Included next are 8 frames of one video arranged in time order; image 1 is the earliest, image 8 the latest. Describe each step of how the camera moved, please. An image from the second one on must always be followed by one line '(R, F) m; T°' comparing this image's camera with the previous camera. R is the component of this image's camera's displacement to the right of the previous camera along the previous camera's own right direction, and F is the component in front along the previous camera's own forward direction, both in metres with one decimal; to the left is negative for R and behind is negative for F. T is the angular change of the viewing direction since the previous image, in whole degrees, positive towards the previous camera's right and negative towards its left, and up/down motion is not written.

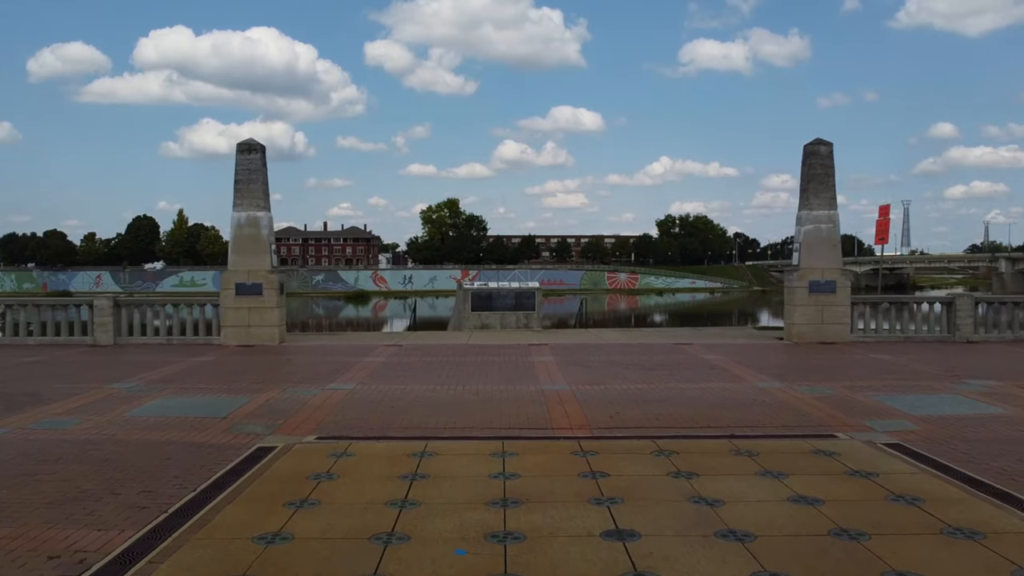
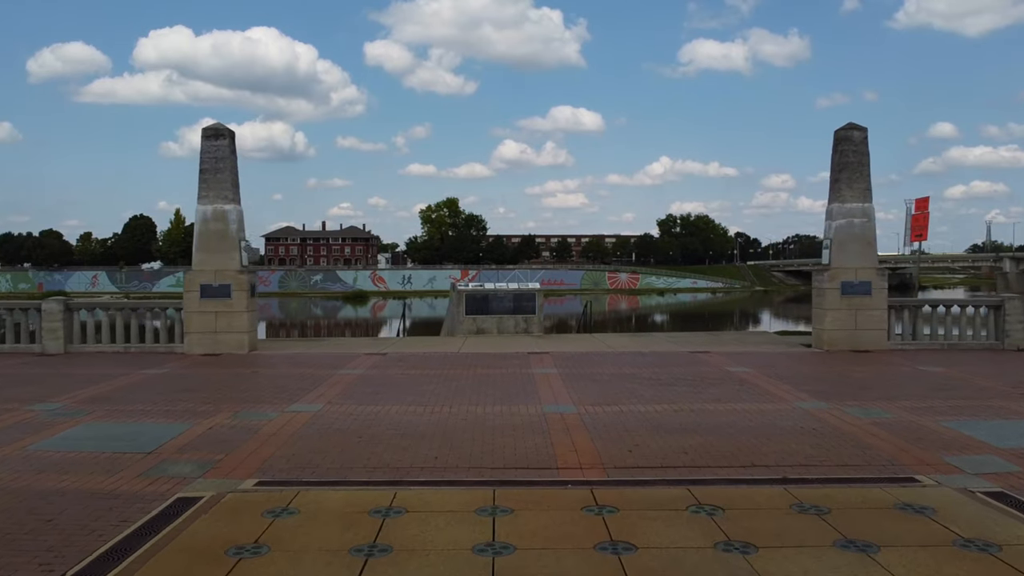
(+0.1, +1.8) m; 0°
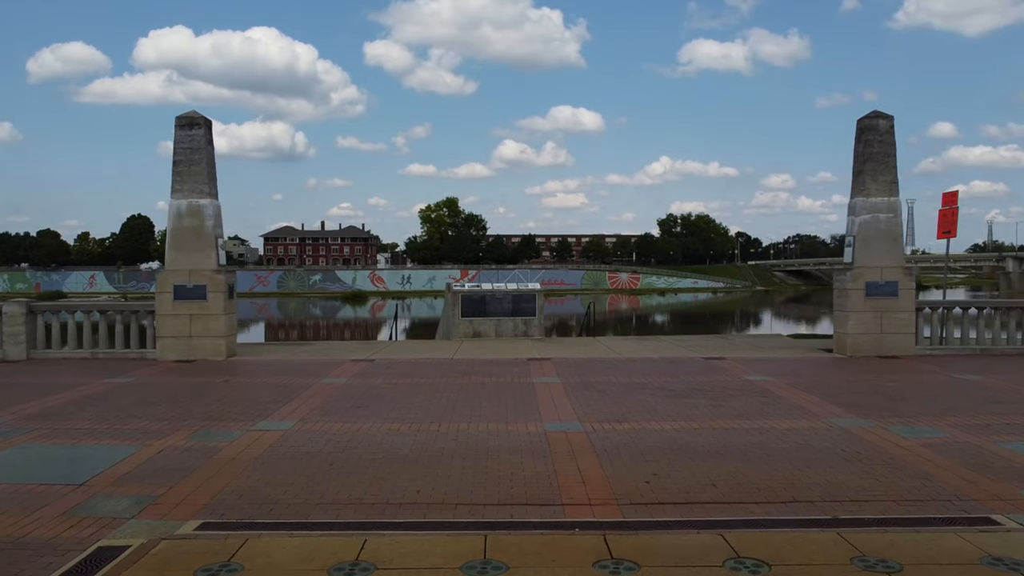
(0.0, +1.1) m; 0°
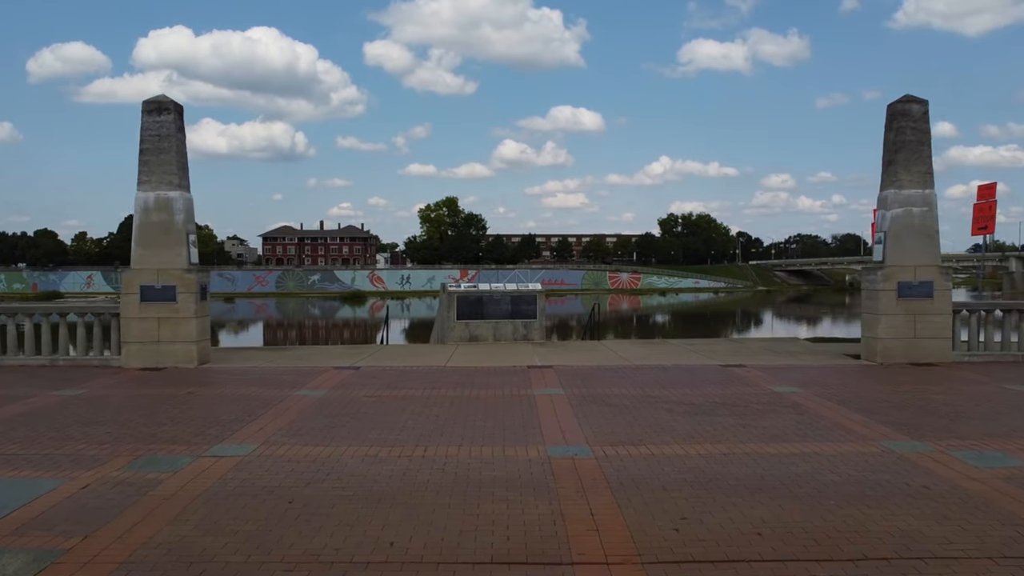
(0.0, +1.2) m; 0°
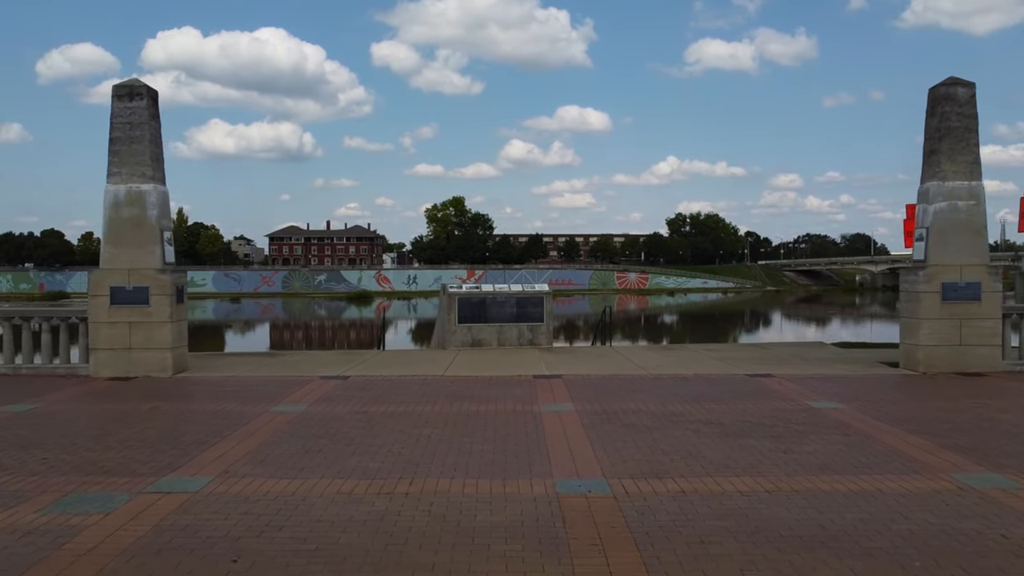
(0.0, +1.2) m; -1°
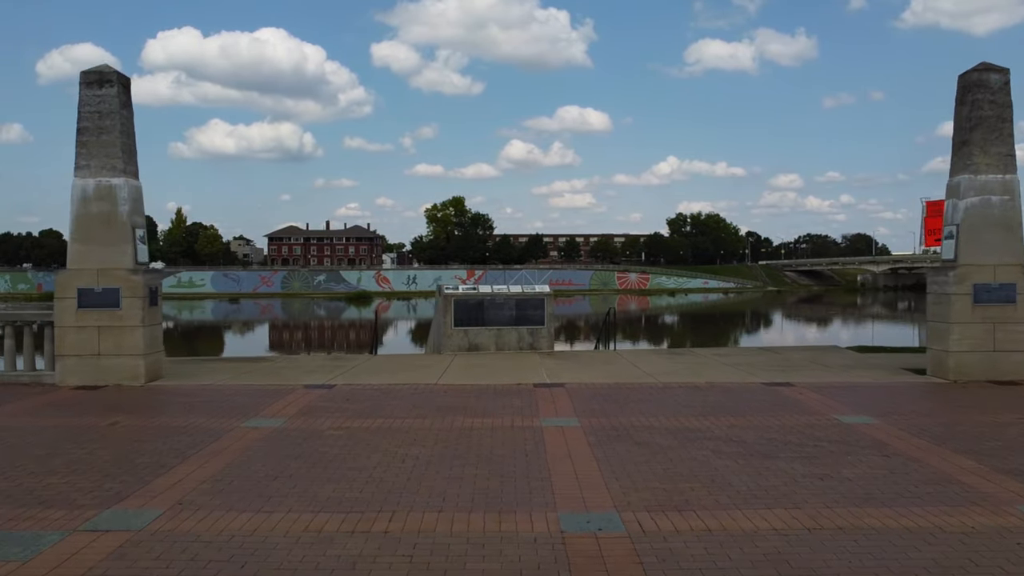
(0.0, +0.9) m; 0°
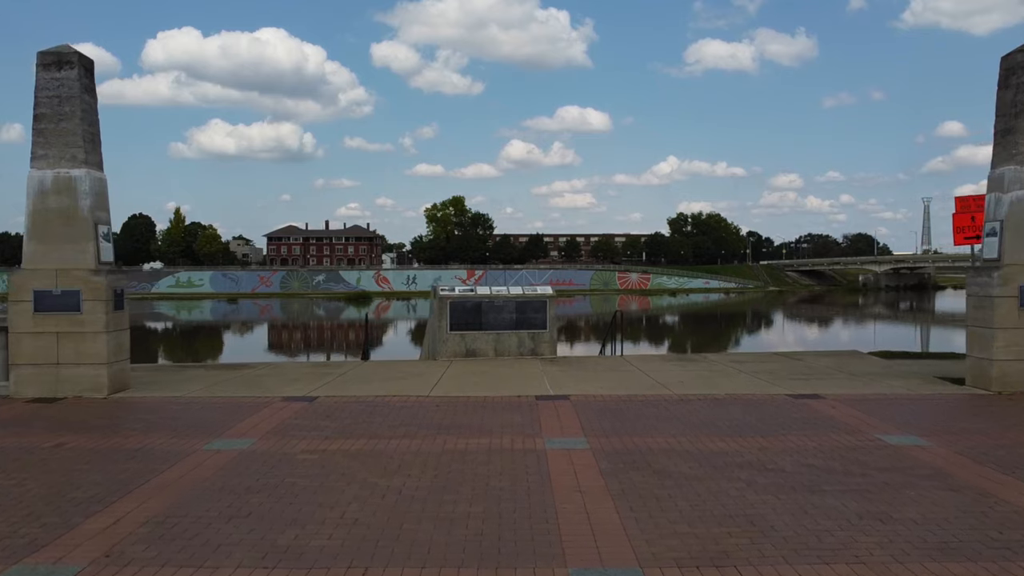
(0.0, +1.0) m; 0°
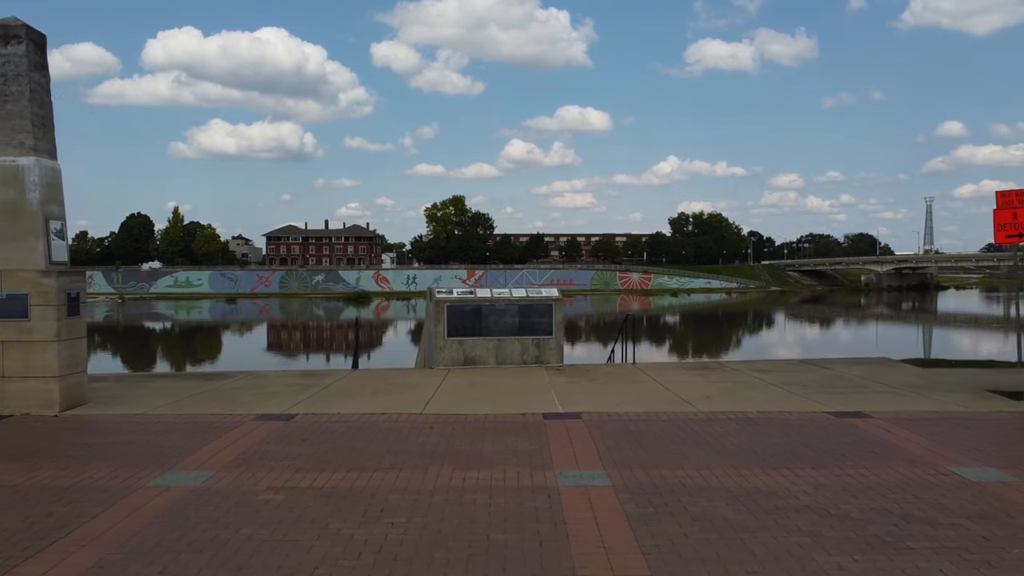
(0.0, +1.2) m; 0°
